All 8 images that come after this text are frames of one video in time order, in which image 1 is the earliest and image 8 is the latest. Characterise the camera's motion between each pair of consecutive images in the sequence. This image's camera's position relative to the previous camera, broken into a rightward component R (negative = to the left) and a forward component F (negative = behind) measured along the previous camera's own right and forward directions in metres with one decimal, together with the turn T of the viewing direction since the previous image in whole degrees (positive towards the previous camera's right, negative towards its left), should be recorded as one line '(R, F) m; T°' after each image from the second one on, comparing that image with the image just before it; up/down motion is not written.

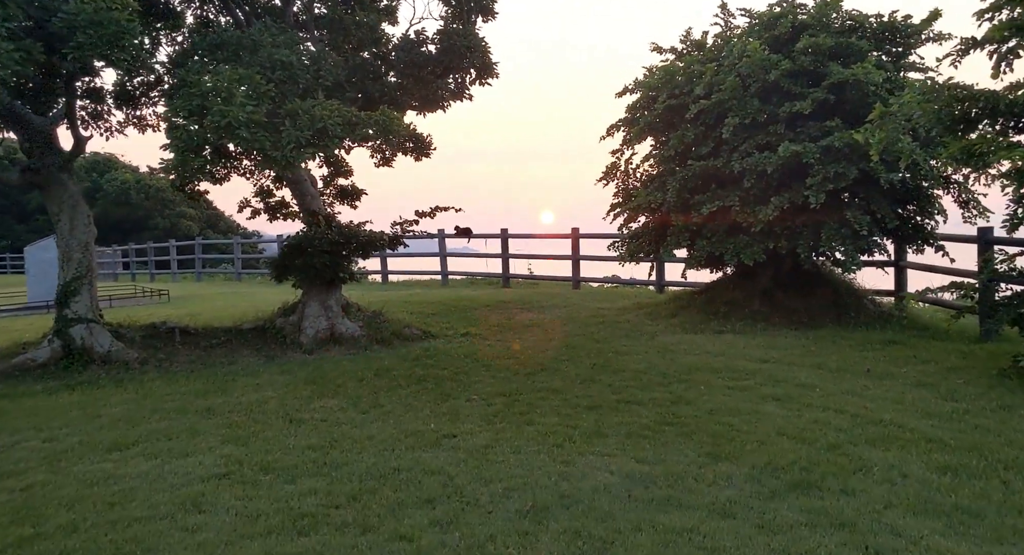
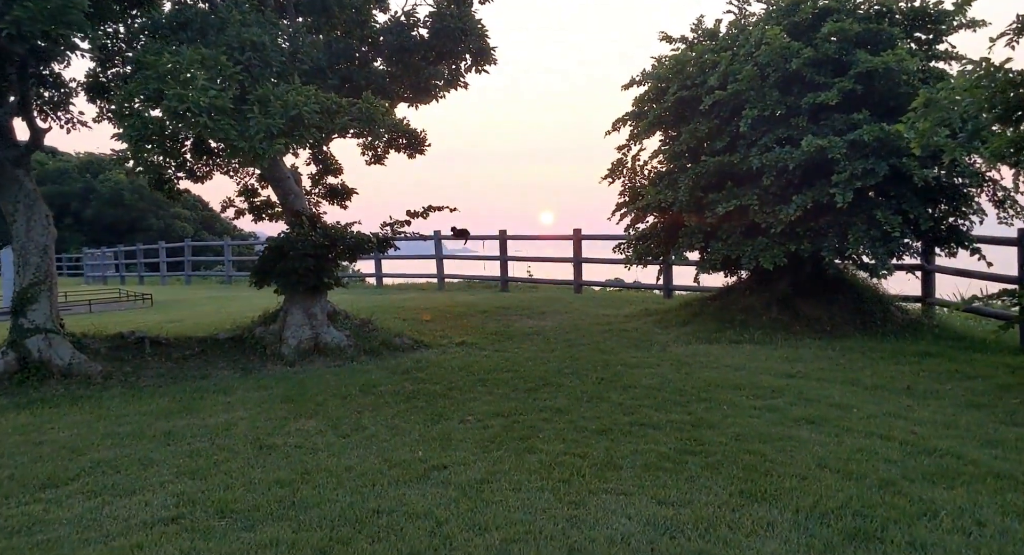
(0.0, +0.5) m; 0°
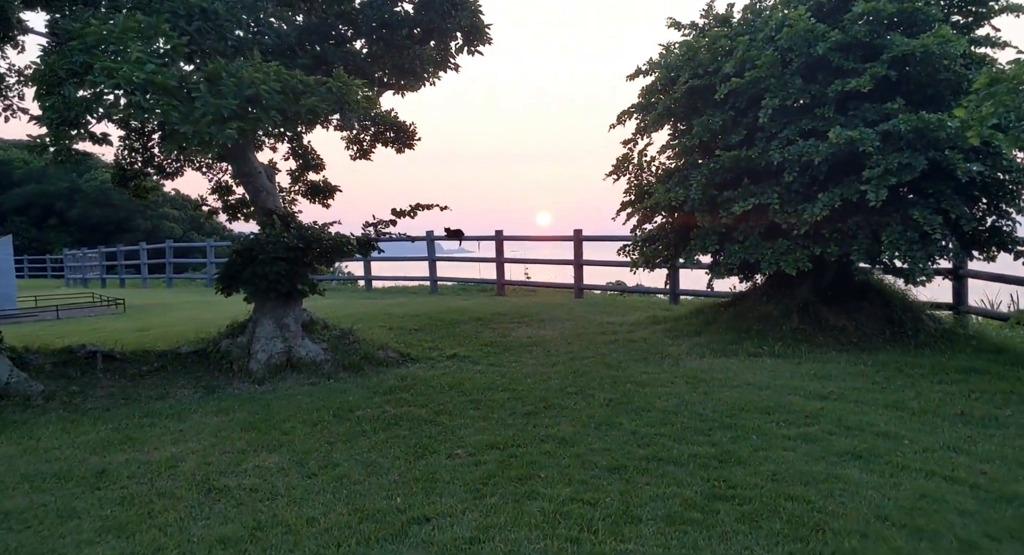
(0.0, +0.6) m; 0°
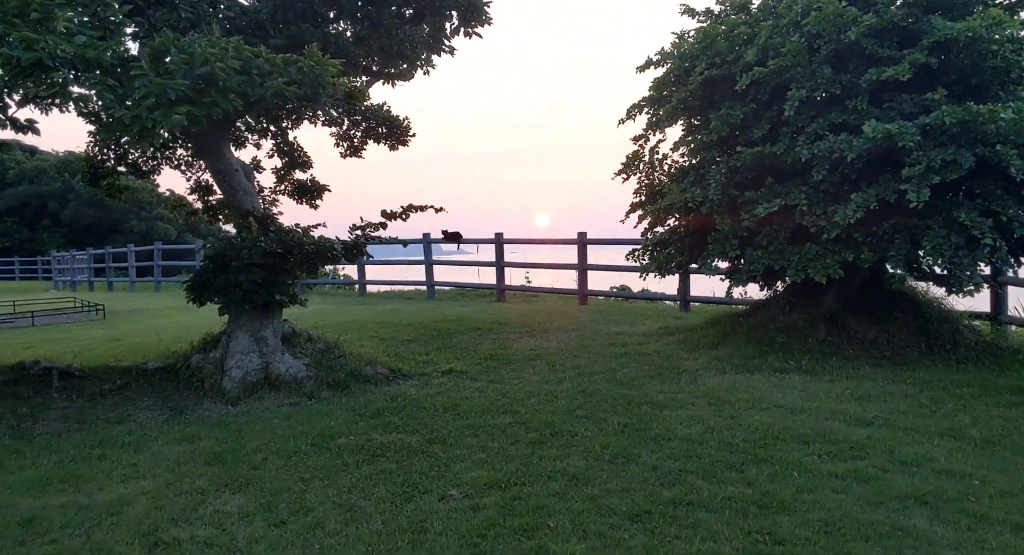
(0.0, +0.5) m; 0°
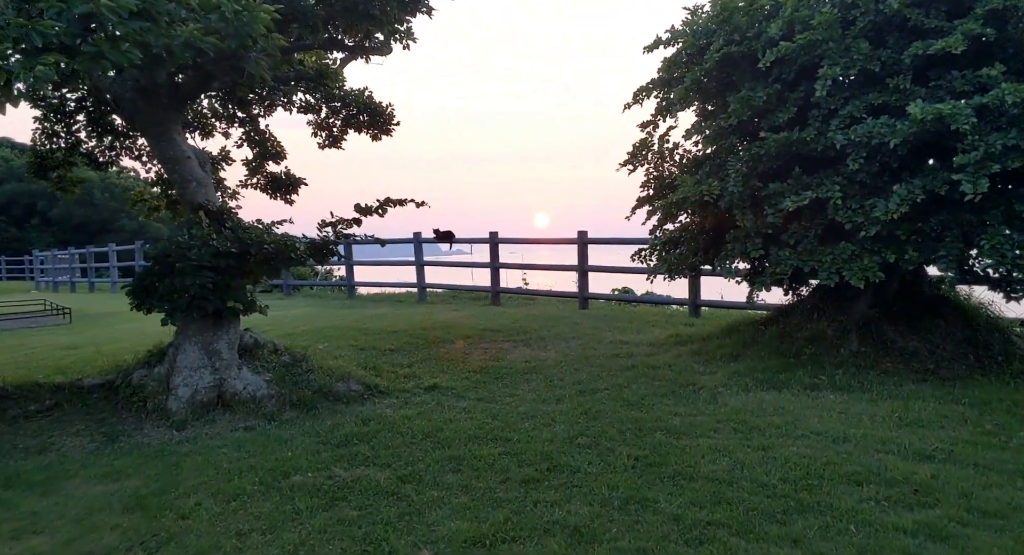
(+0.1, +0.7) m; 0°
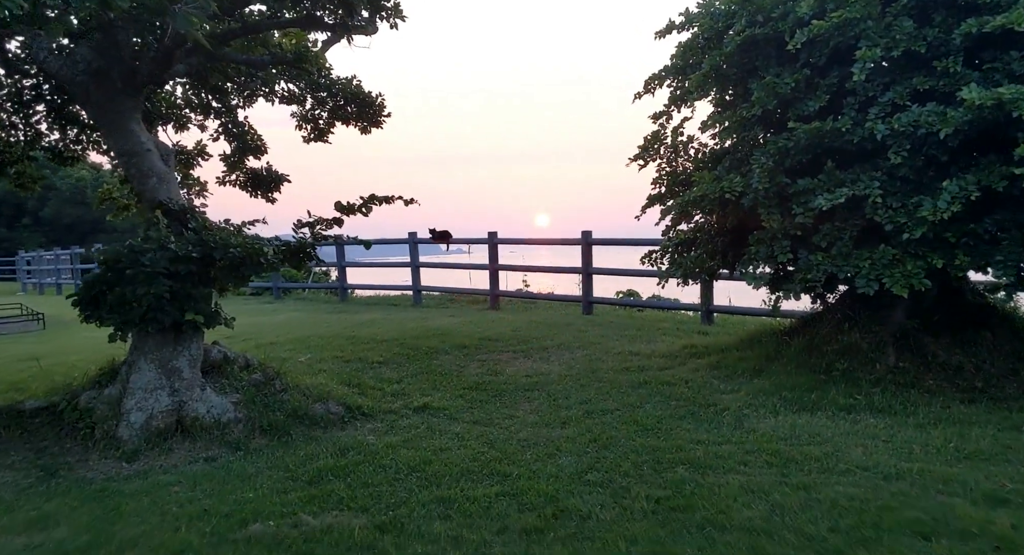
(0.0, +0.5) m; 0°
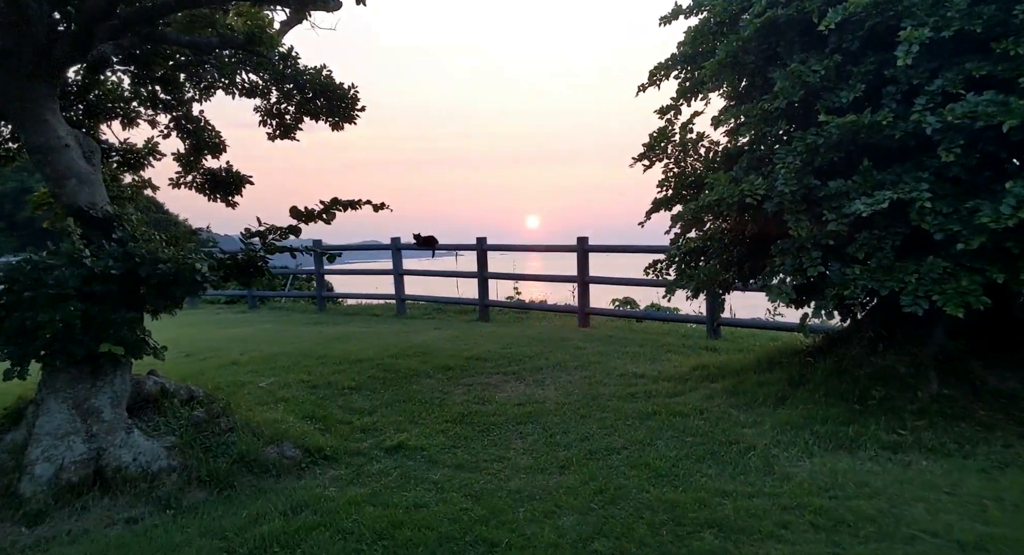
(0.0, +0.6) m; +1°
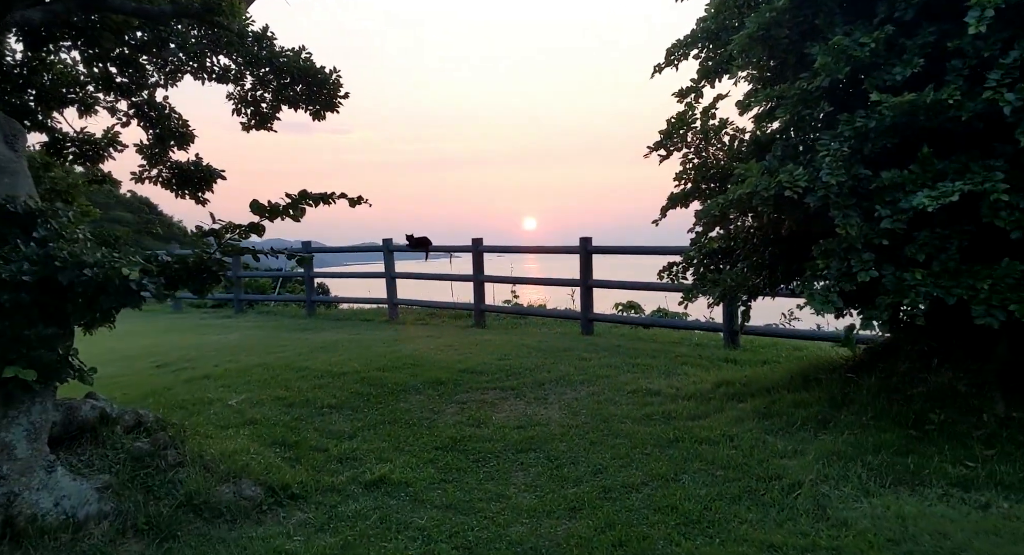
(0.0, +0.6) m; 0°
